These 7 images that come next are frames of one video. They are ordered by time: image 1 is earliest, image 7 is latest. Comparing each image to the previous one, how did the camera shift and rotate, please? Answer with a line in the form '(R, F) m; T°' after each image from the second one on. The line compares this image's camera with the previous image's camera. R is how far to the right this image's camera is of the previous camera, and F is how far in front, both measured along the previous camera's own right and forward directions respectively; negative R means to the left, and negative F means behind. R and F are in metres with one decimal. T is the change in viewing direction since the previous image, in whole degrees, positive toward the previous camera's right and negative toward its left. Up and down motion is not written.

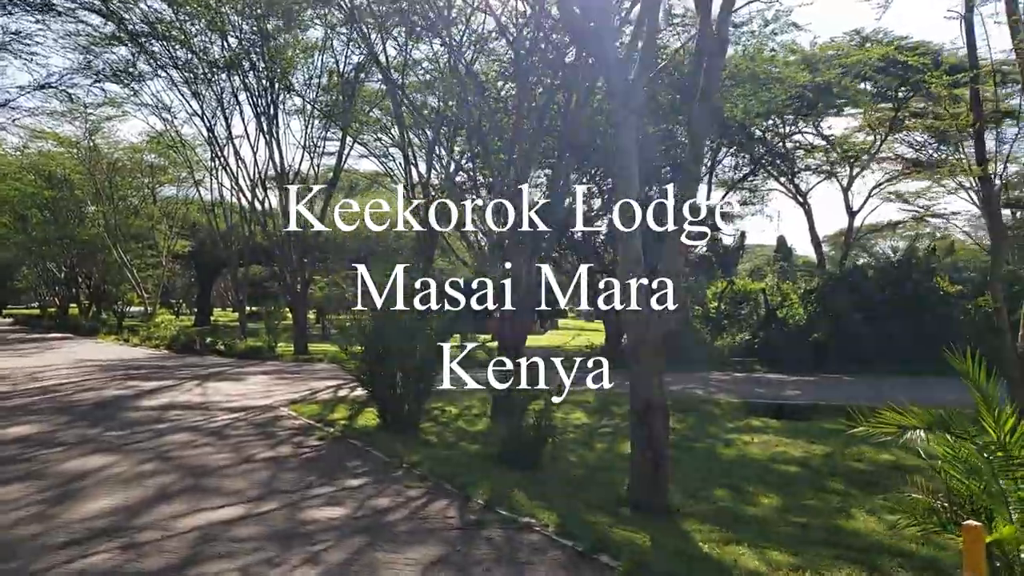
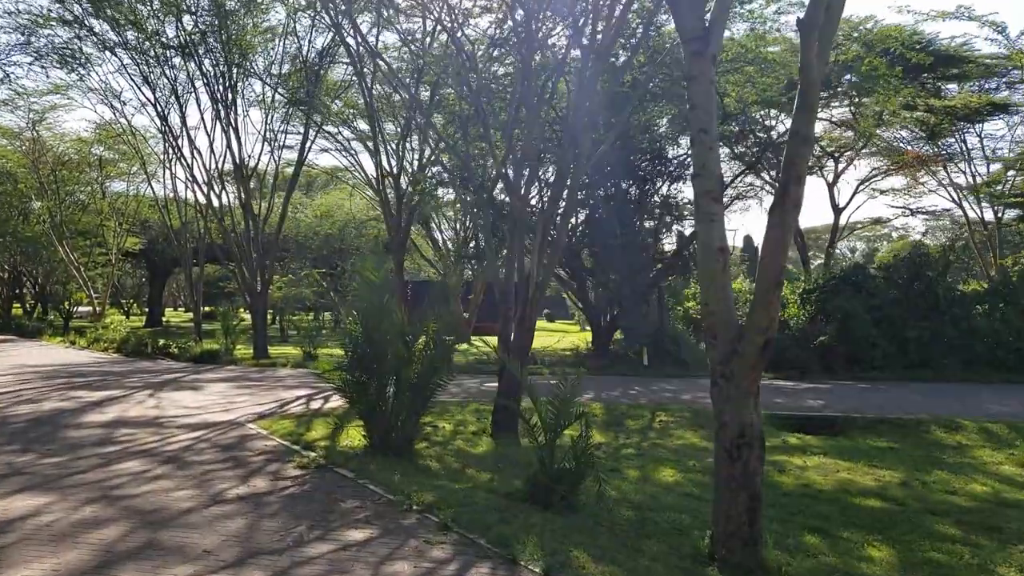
(-0.6, +1.5) m; +3°
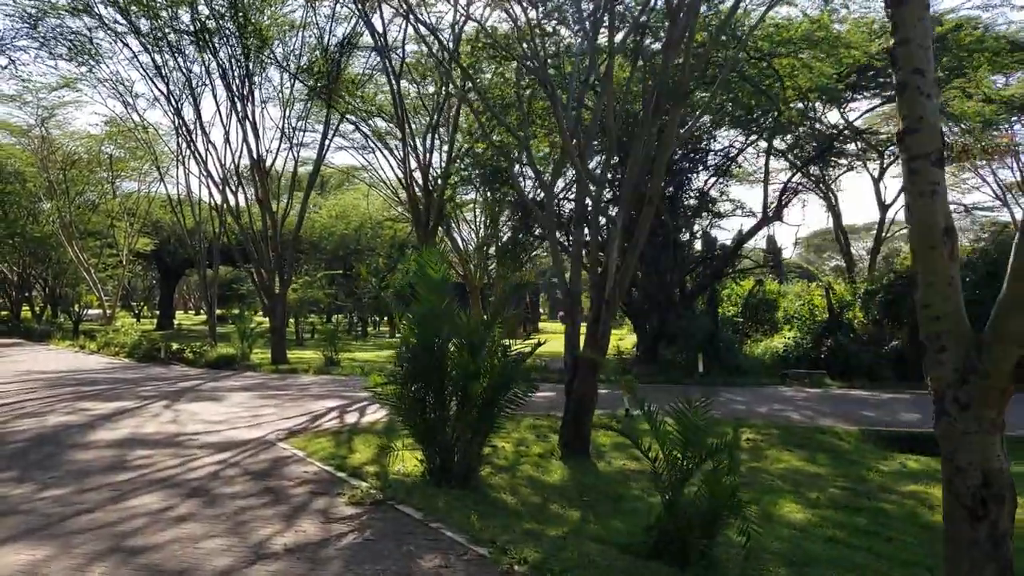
(-0.7, +1.4) m; -1°
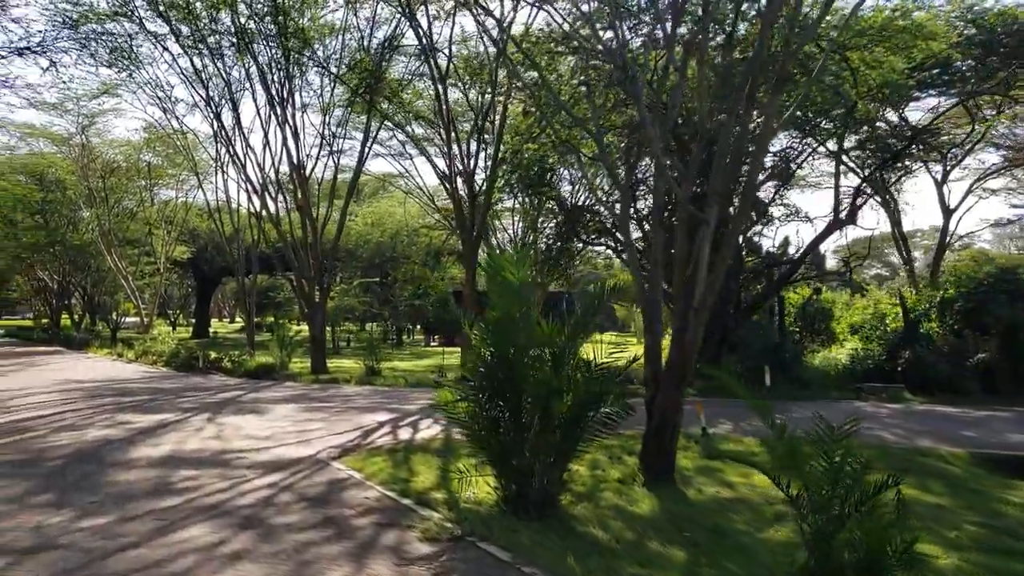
(-0.5, +0.8) m; -2°
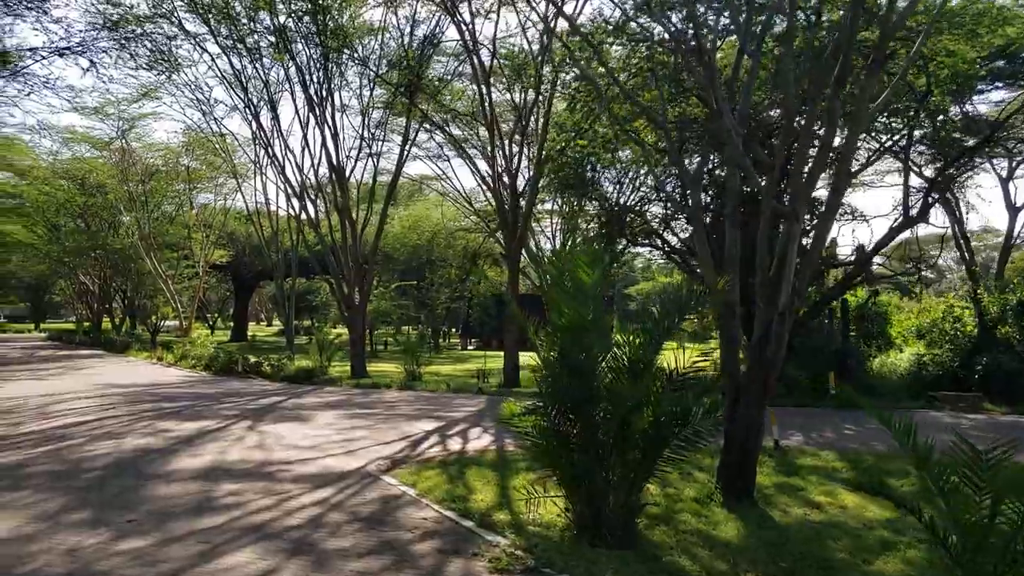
(-0.3, +0.6) m; -2°
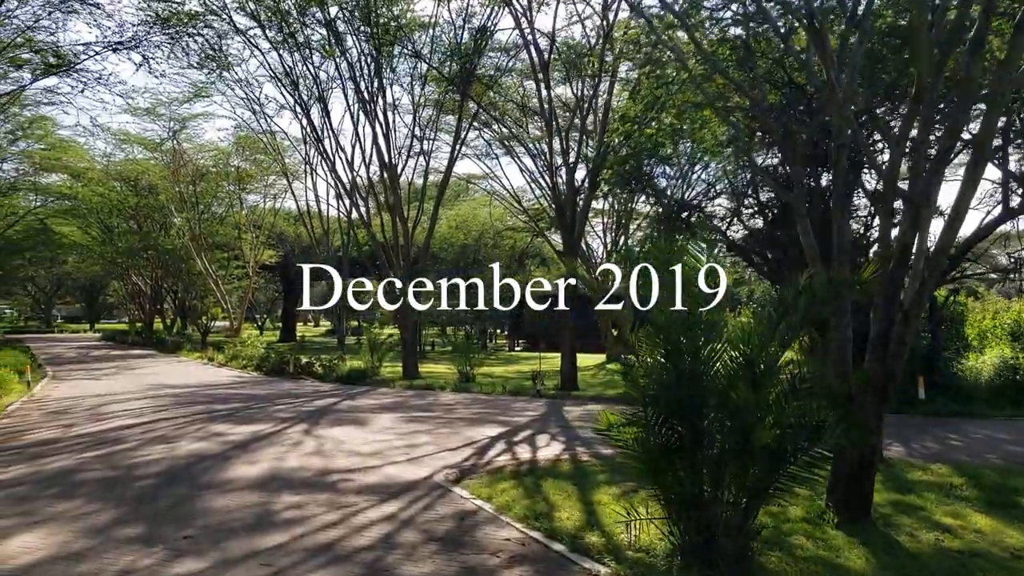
(-0.4, +0.7) m; -3°
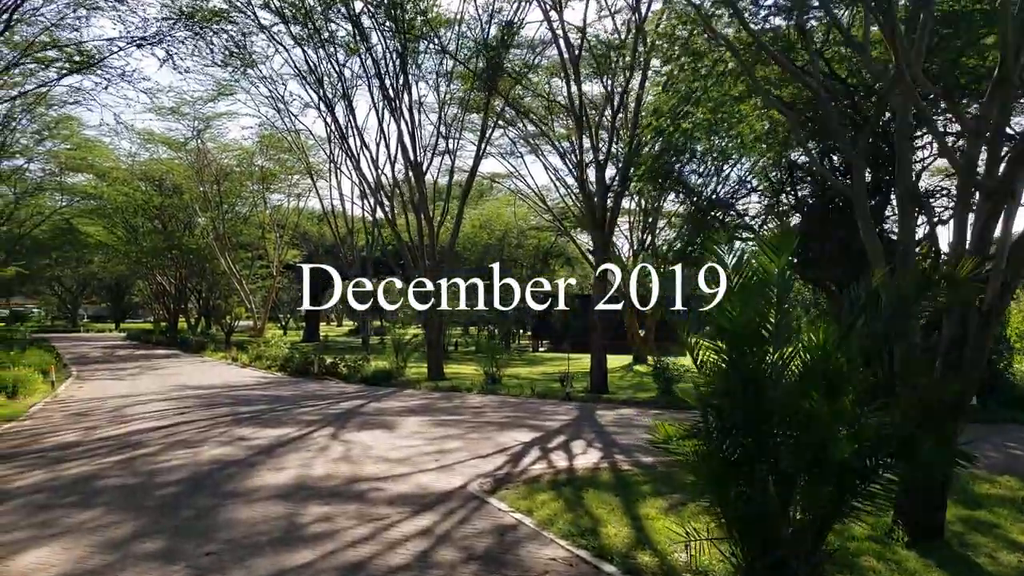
(-0.2, +0.5) m; -1°
